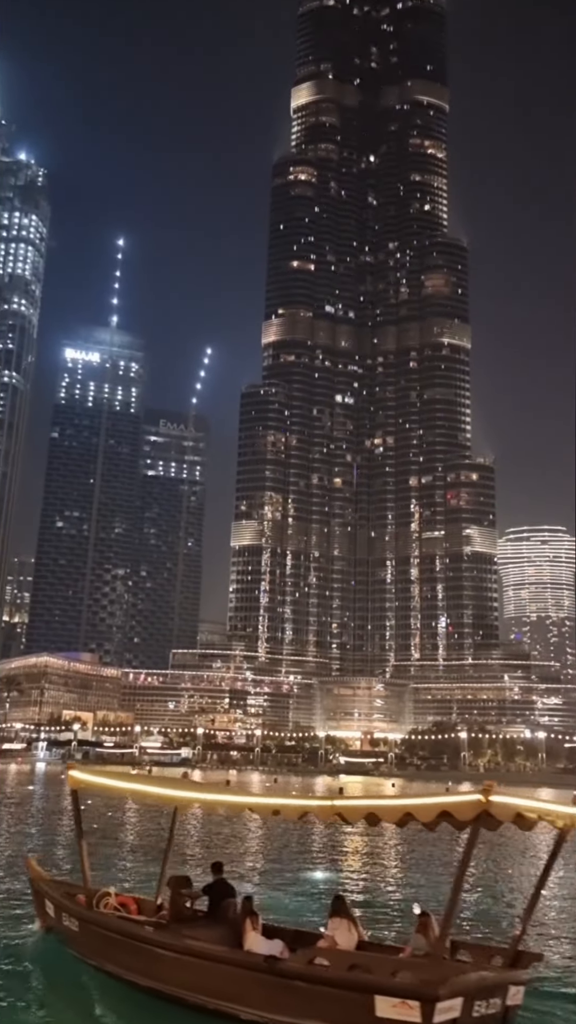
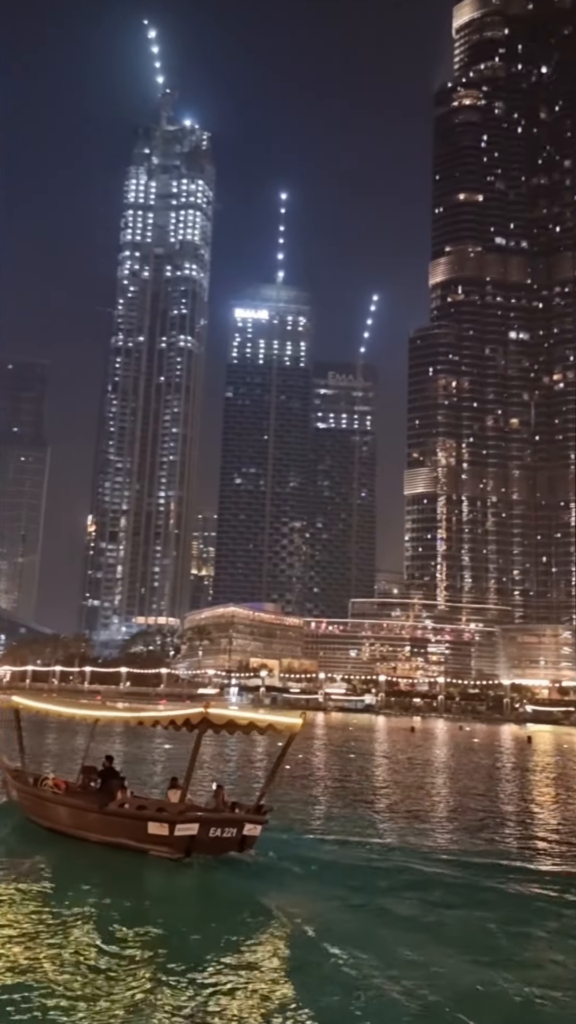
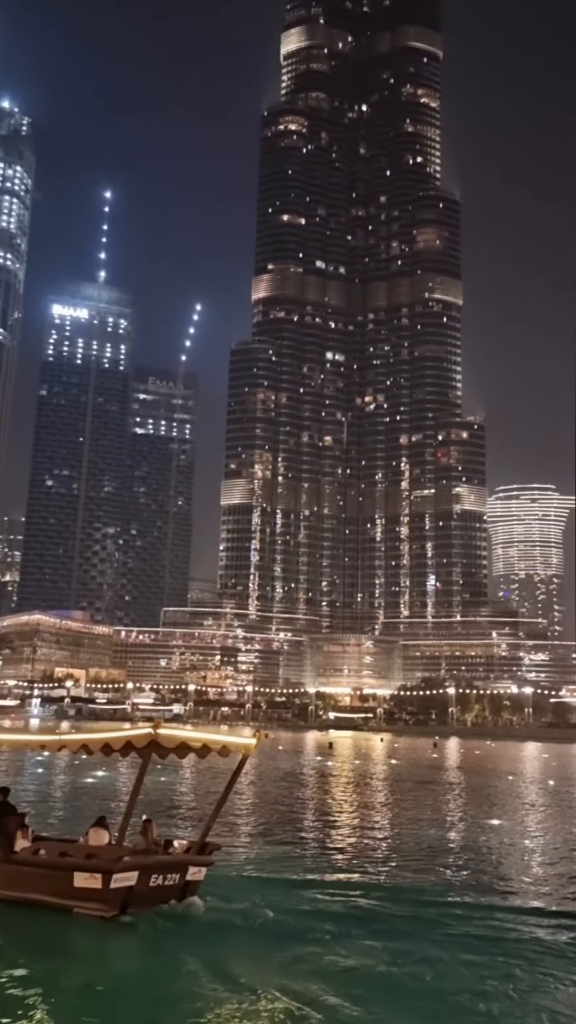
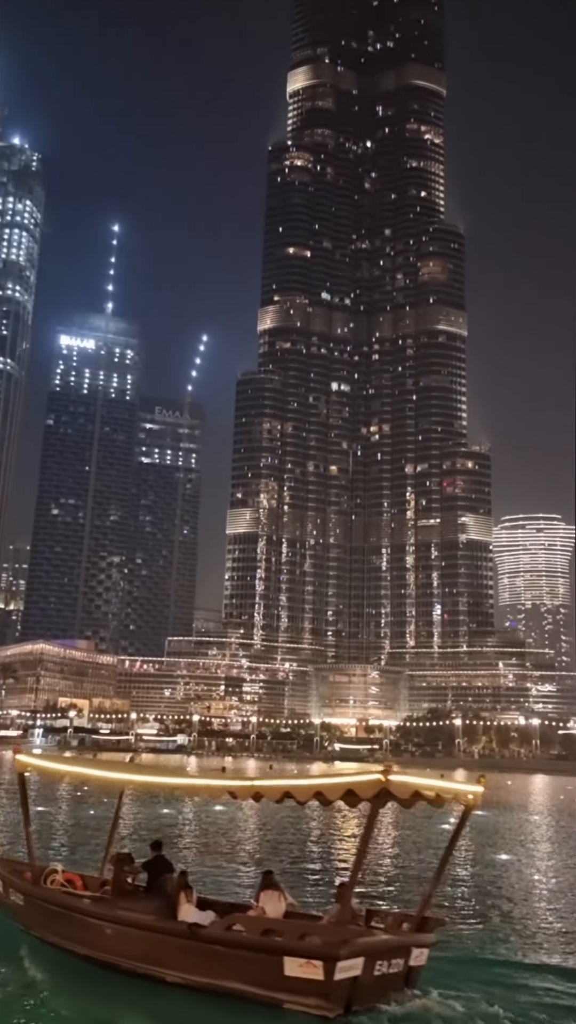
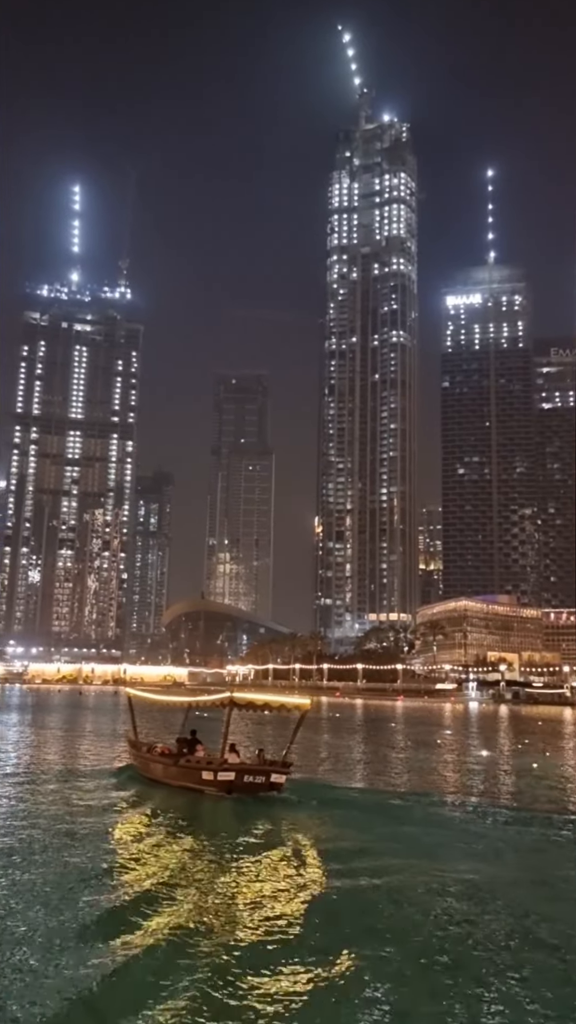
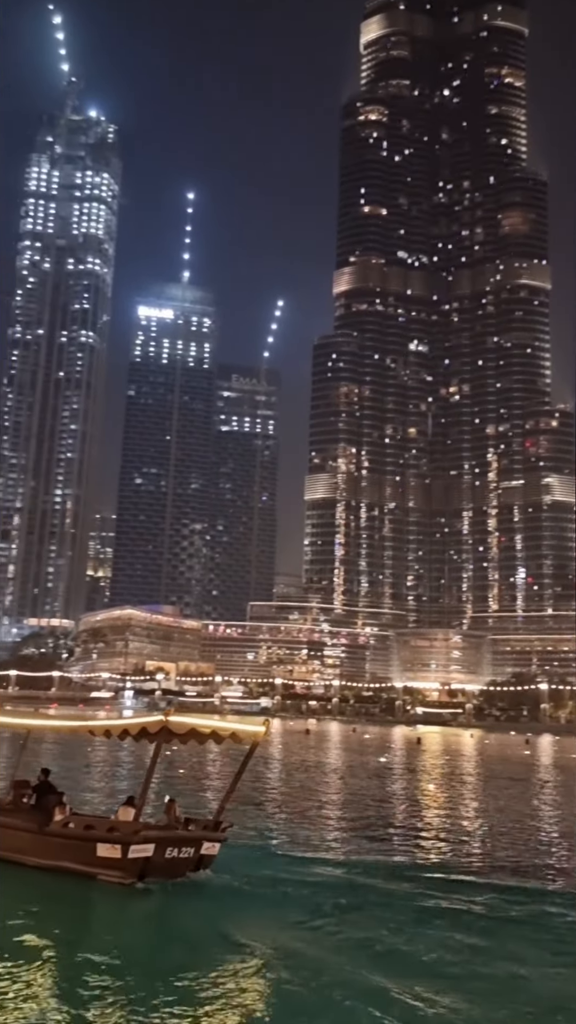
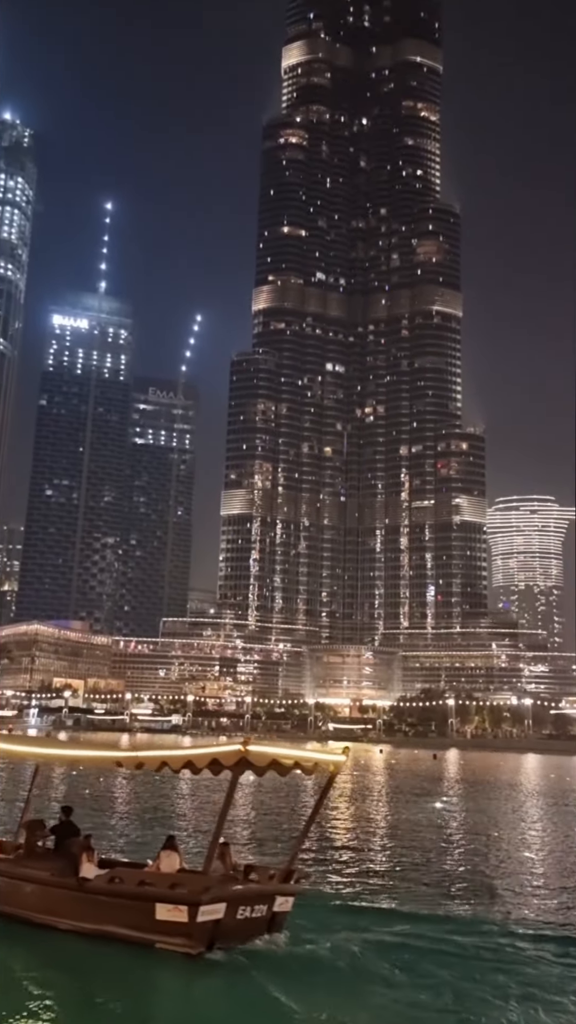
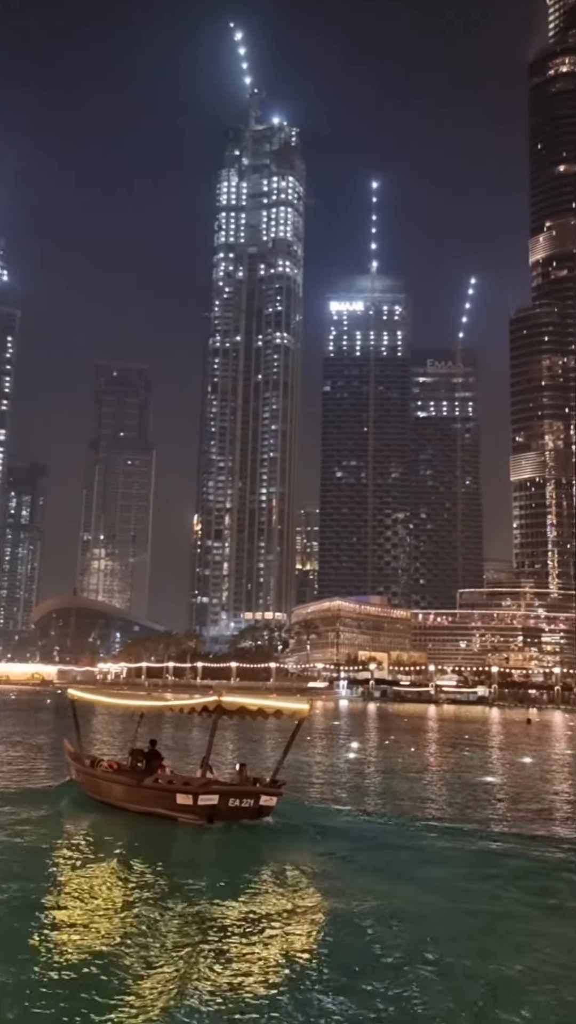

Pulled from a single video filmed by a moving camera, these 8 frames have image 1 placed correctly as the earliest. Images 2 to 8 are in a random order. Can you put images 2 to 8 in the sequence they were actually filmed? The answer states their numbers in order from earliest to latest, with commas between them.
4, 7, 3, 6, 2, 8, 5
